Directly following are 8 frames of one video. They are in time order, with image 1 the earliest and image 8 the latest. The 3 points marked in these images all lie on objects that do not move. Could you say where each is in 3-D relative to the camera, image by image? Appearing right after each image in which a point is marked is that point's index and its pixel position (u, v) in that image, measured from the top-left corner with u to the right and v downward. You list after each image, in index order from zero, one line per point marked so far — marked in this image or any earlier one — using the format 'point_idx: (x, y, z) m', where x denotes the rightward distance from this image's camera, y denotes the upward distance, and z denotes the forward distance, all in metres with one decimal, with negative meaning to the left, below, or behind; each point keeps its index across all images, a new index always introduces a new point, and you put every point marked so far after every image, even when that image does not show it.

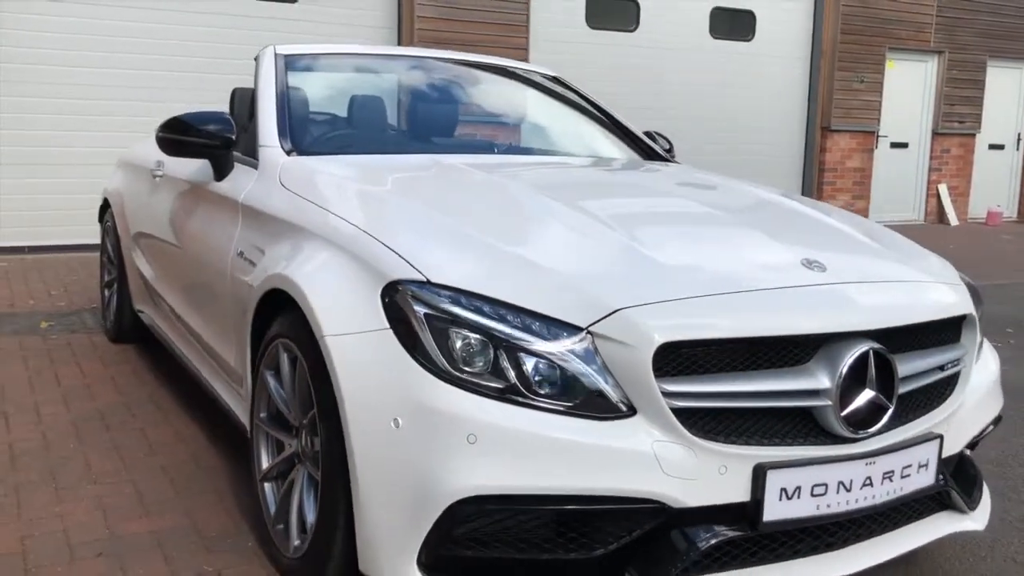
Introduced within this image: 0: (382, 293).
0: (-0.3, 0.0, +2.1) m
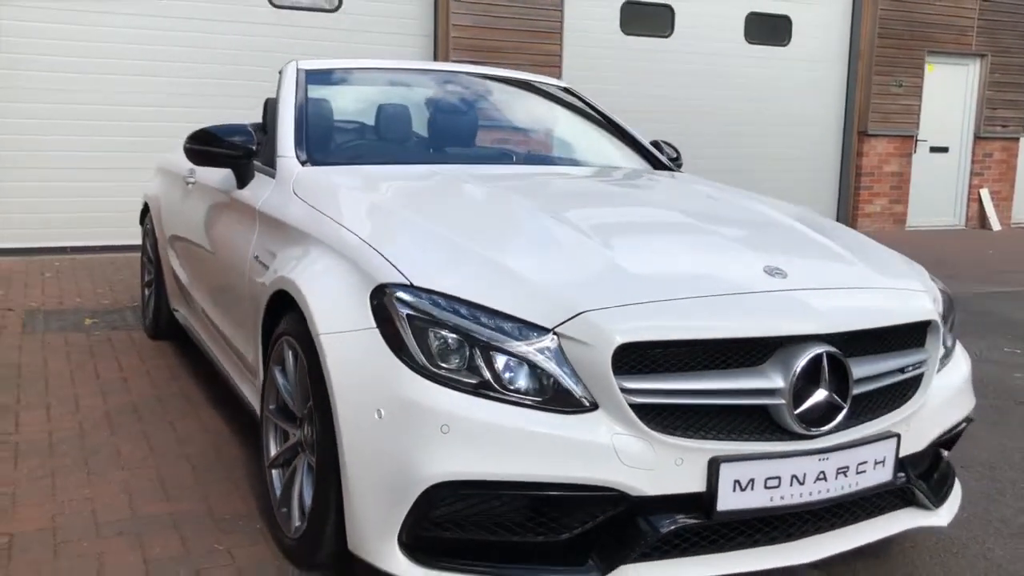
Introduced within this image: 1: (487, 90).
0: (-0.3, 0.0, +2.3) m
1: (-0.2, +0.9, +4.5) m
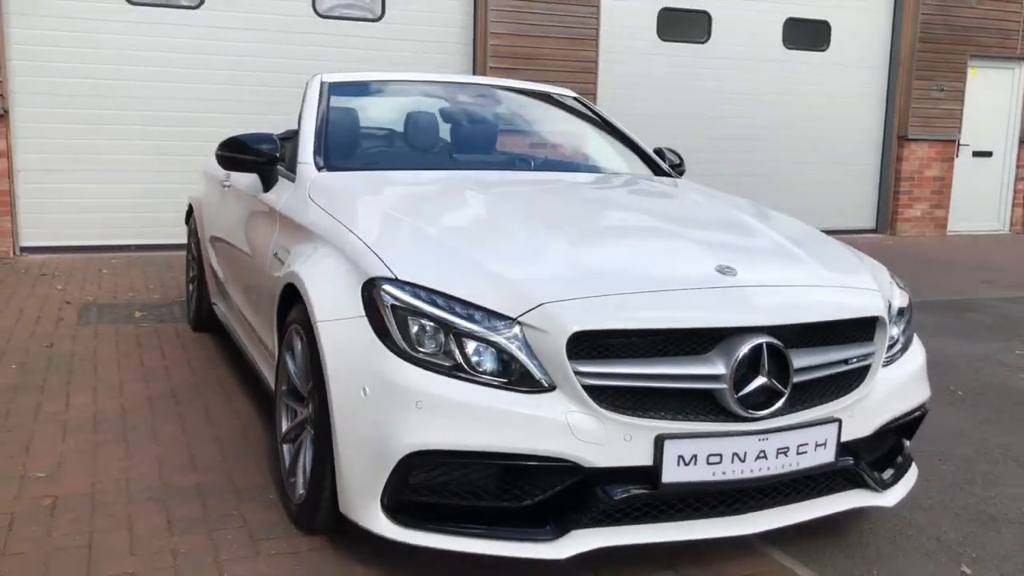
0: (-0.4, 0.0, +2.6) m
1: (-0.1, +0.9, +4.8) m
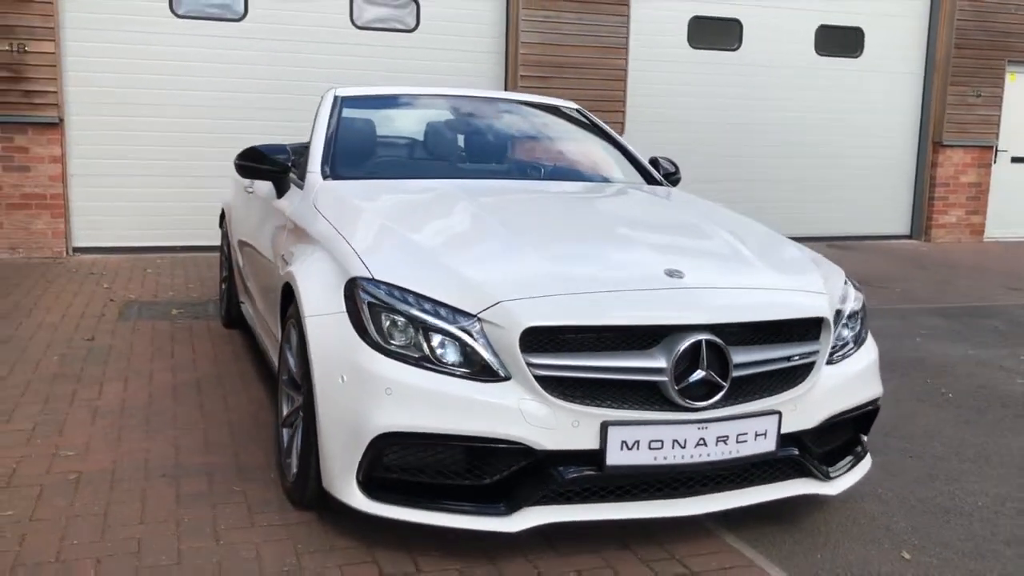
0: (-0.5, 0.0, +2.9) m
1: (-0.1, +0.9, +5.1) m
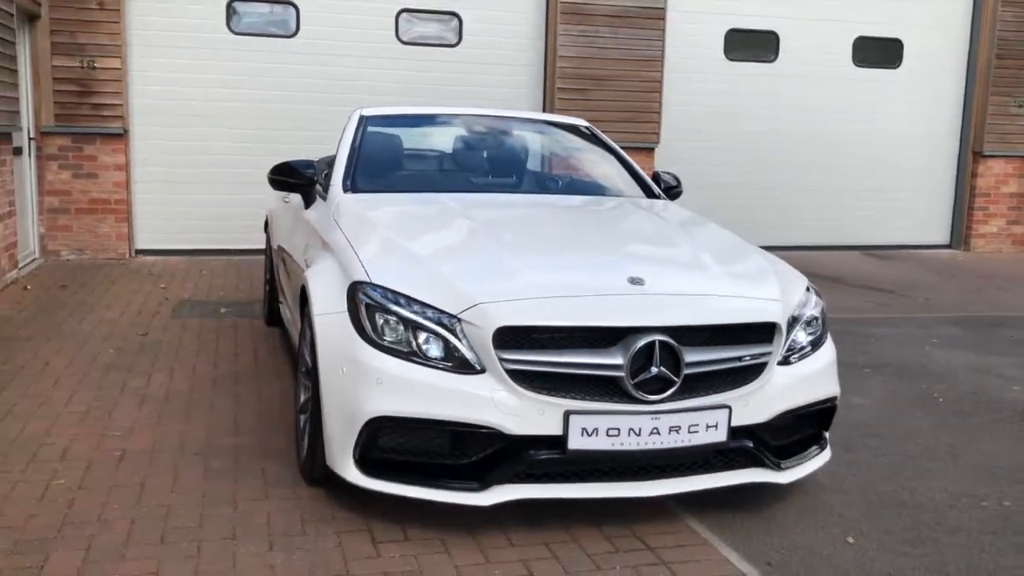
0: (-0.6, 0.0, +3.4) m
1: (0.0, +0.9, +5.5) m
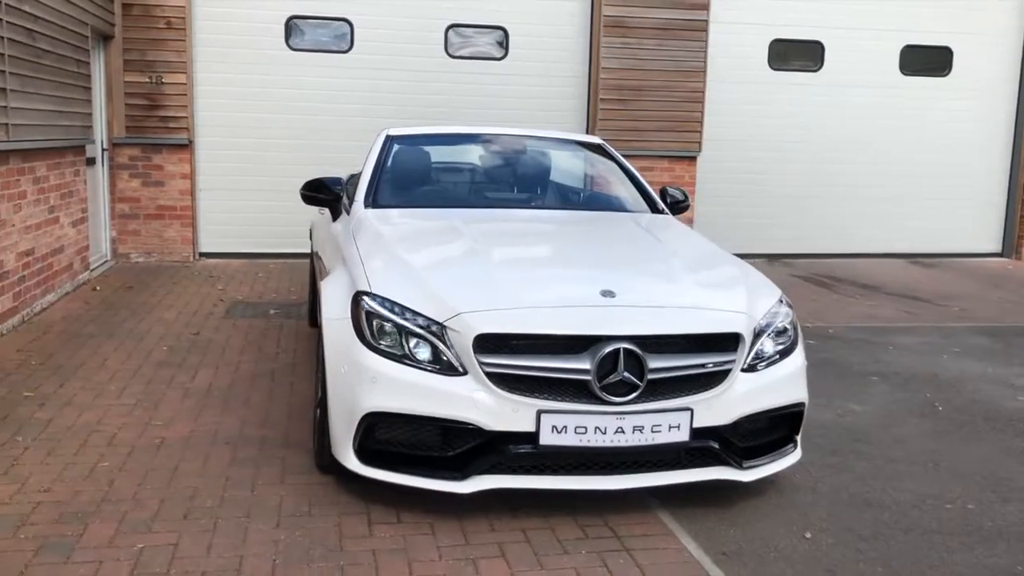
0: (-0.6, 0.0, +3.8) m
1: (+0.1, +0.9, +5.8) m
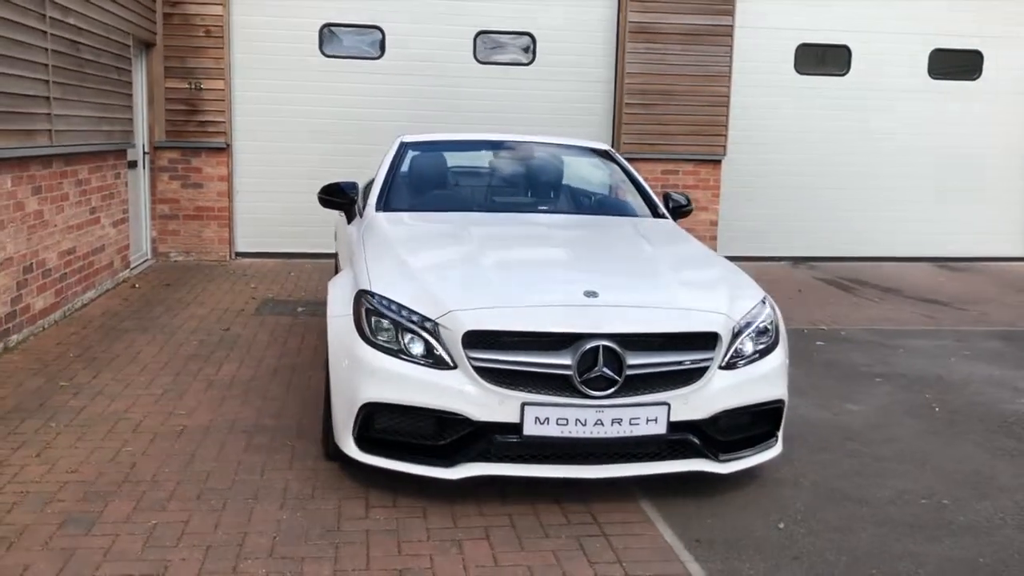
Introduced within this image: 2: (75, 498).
0: (-0.7, 0.0, +4.0) m
1: (+0.2, +0.9, +6.1) m
2: (-1.7, -0.8, +3.8) m
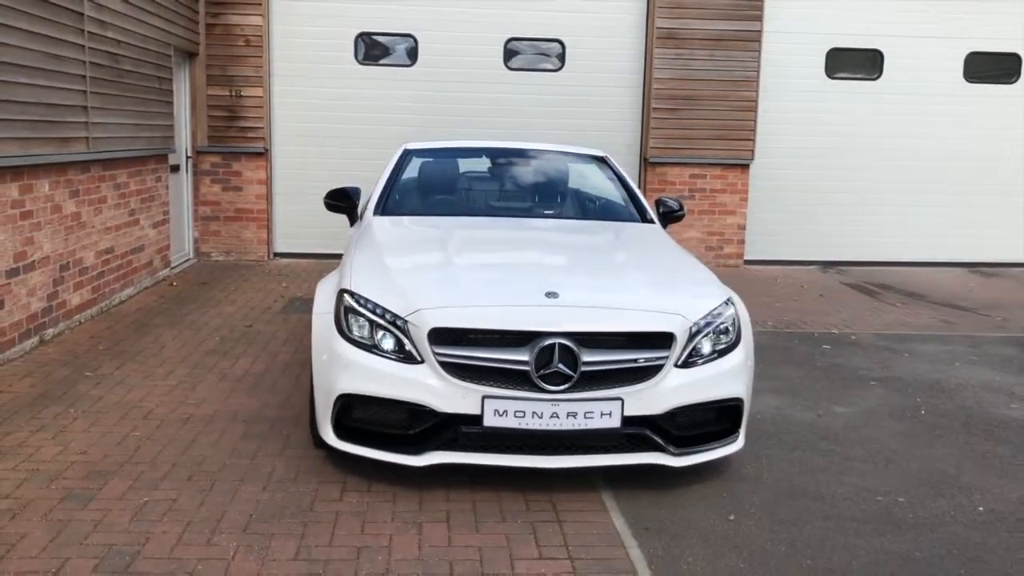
0: (-0.8, 0.0, +4.3) m
1: (+0.2, +0.8, +6.3) m
2: (-1.9, -0.8, +4.1) m
